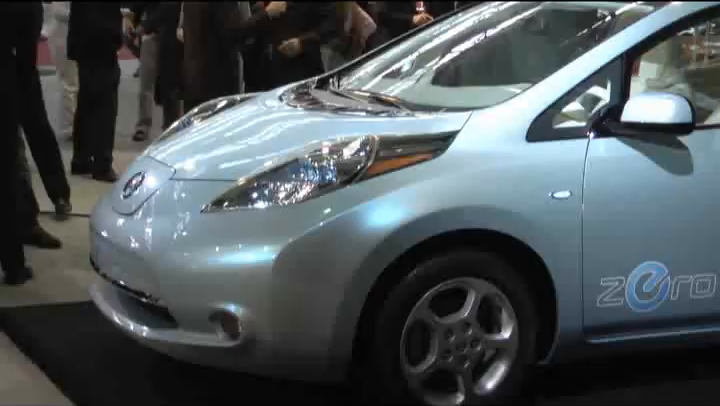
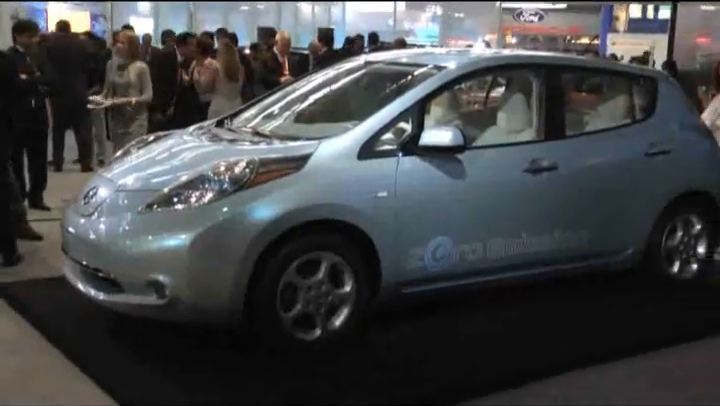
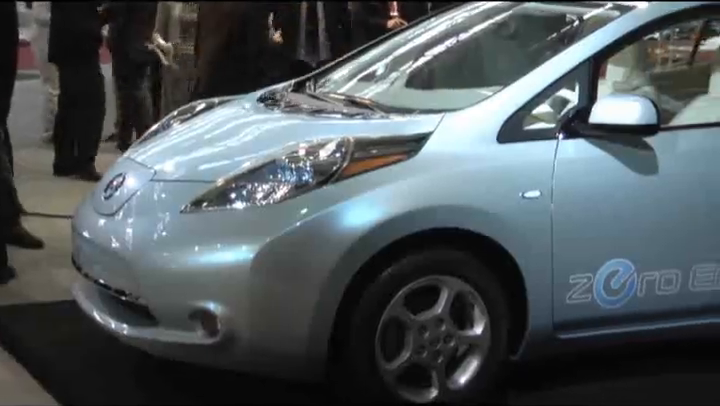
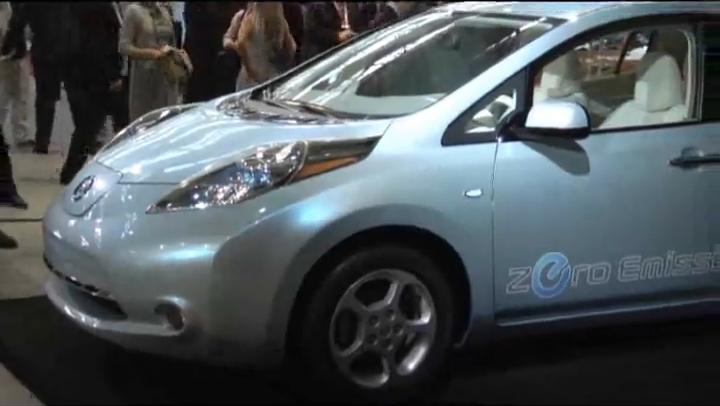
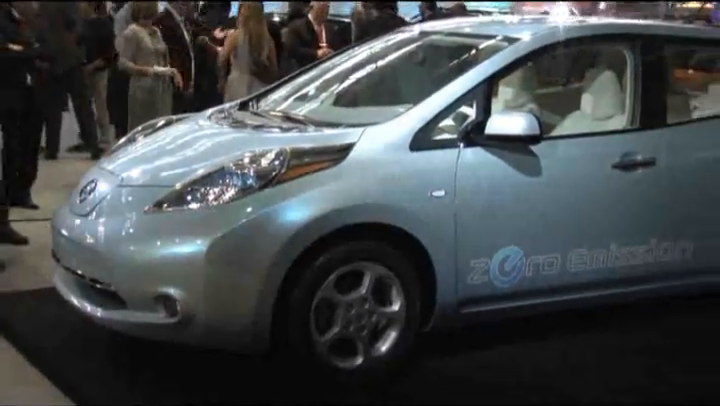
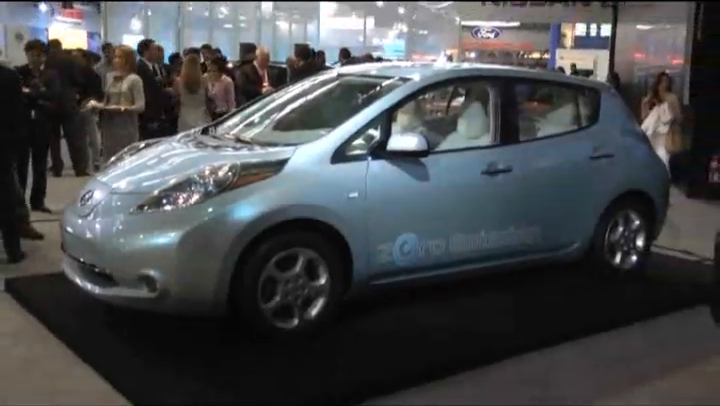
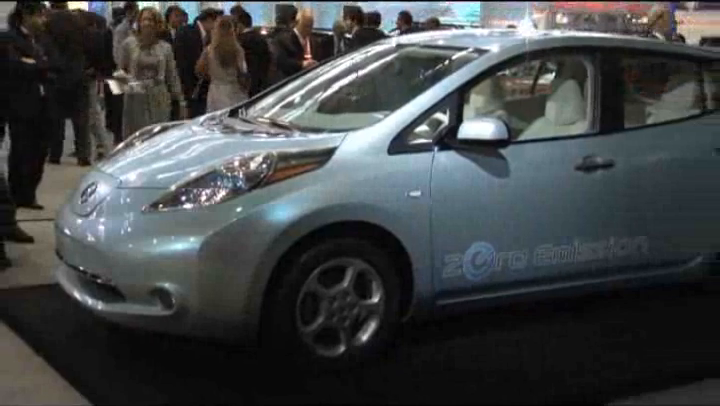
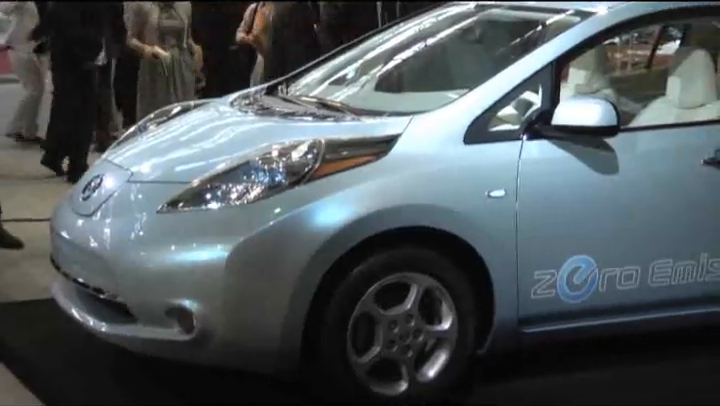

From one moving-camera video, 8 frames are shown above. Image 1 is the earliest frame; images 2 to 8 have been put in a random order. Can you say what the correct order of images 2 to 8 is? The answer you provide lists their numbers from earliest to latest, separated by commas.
3, 8, 4, 5, 7, 2, 6
